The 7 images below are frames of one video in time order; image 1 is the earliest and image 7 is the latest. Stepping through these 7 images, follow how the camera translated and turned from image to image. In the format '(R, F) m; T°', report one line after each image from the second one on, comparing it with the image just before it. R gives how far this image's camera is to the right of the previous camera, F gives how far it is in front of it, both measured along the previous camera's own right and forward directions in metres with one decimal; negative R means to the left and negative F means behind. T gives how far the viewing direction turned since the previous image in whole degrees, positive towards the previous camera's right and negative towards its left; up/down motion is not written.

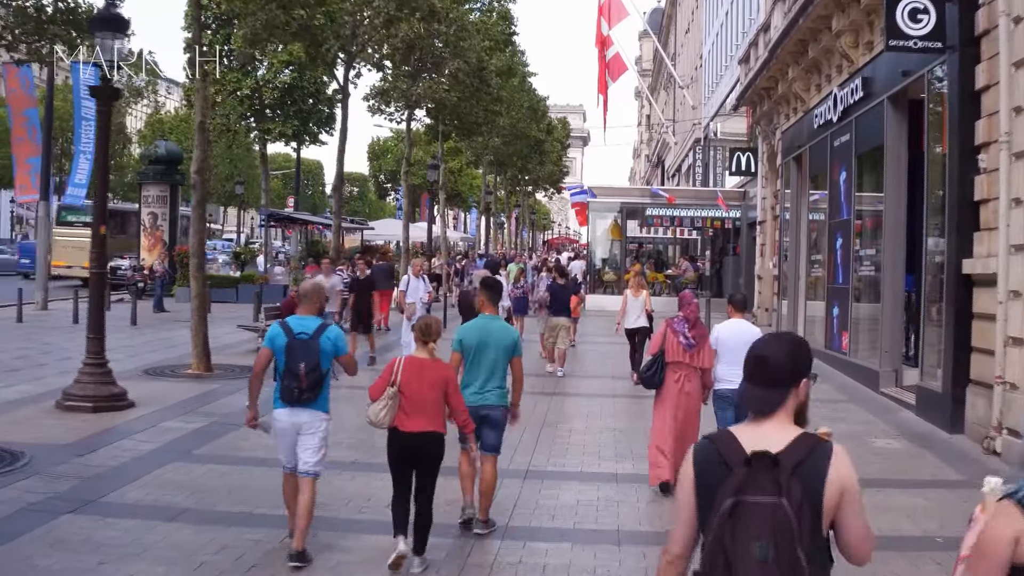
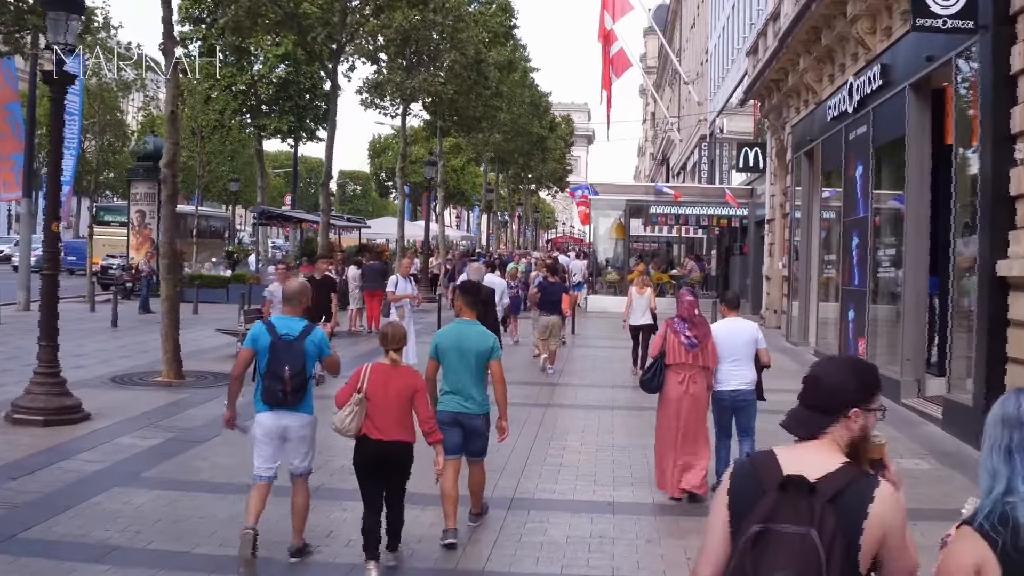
(+0.2, +1.0) m; 0°
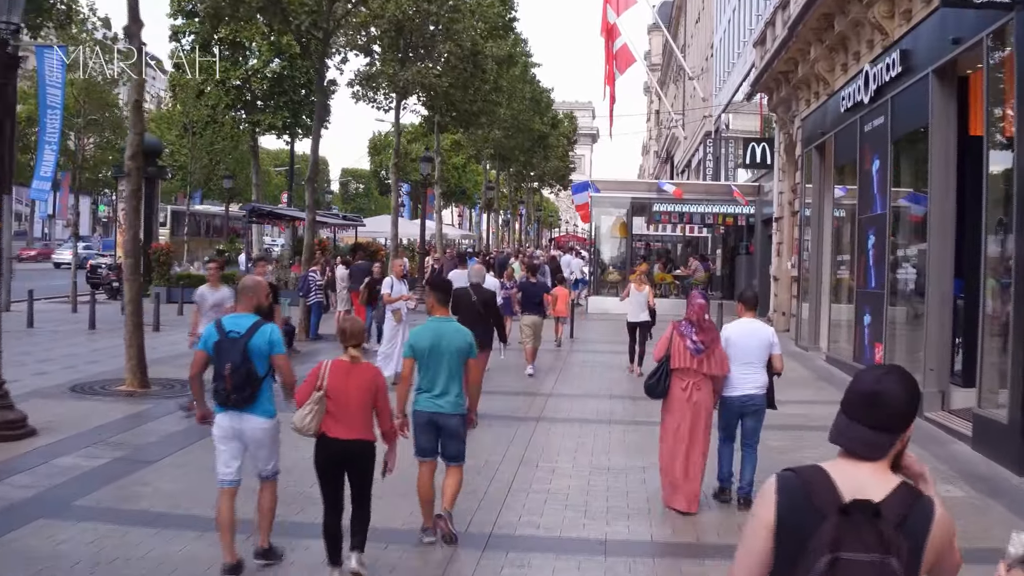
(+0.2, +1.0) m; 0°
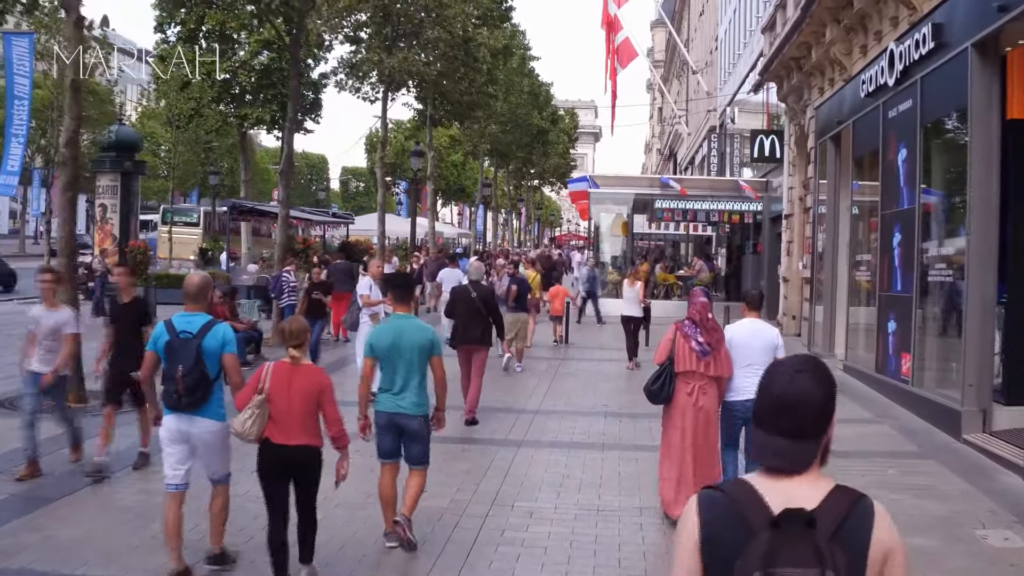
(+0.2, +1.5) m; 0°
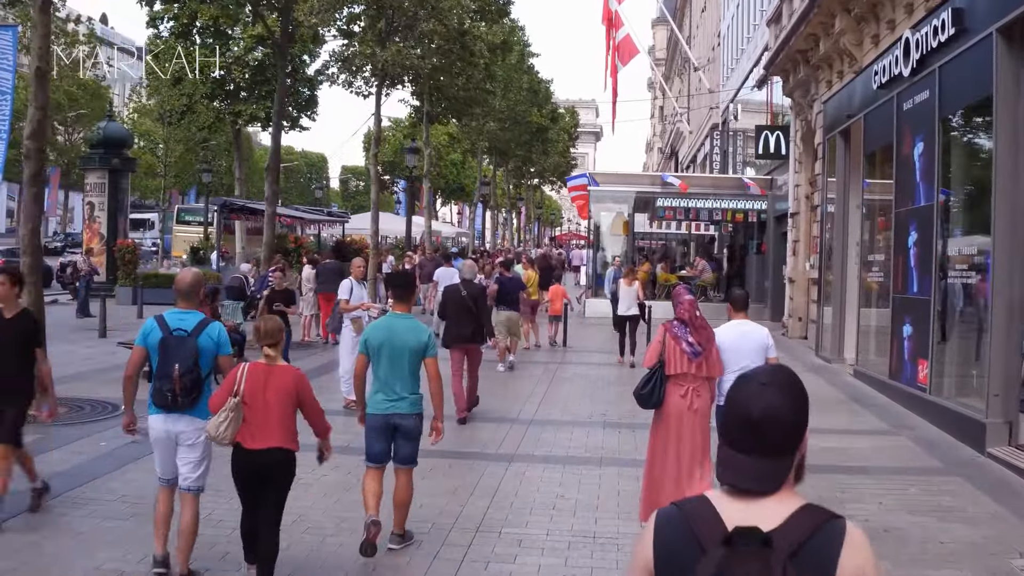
(+0.1, +0.7) m; 0°
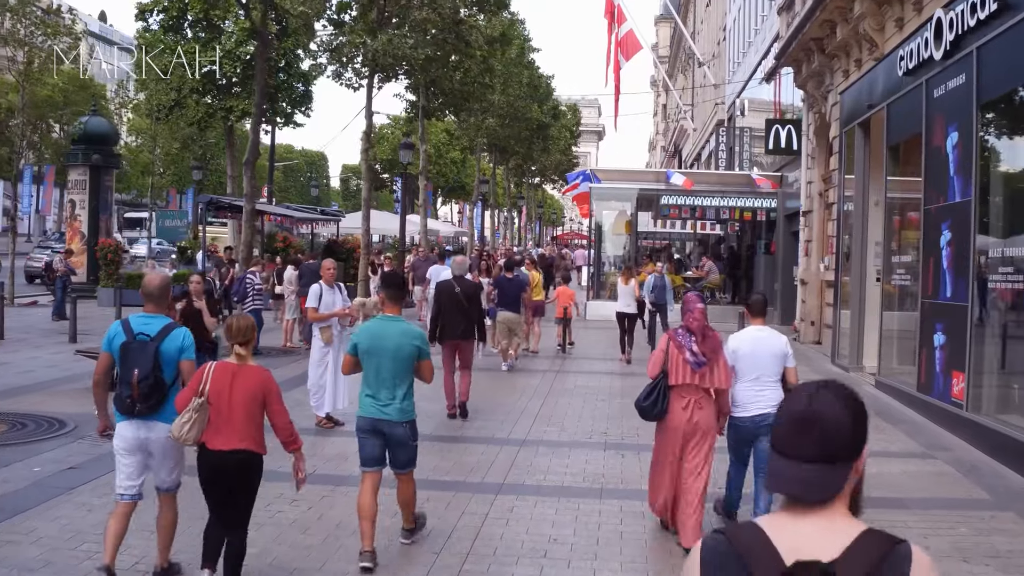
(+0.1, +1.1) m; 0°
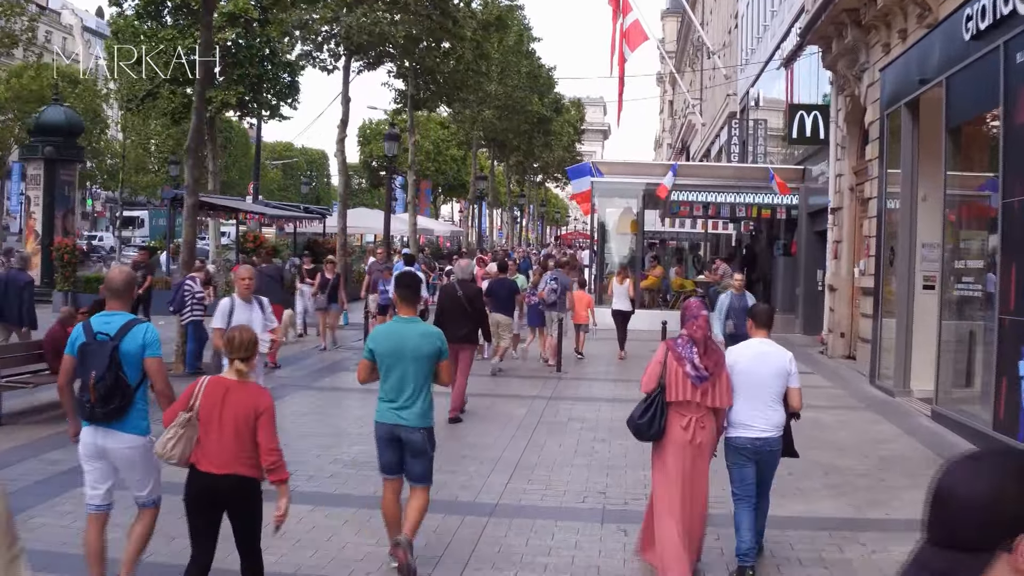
(+0.3, +2.4) m; 0°
